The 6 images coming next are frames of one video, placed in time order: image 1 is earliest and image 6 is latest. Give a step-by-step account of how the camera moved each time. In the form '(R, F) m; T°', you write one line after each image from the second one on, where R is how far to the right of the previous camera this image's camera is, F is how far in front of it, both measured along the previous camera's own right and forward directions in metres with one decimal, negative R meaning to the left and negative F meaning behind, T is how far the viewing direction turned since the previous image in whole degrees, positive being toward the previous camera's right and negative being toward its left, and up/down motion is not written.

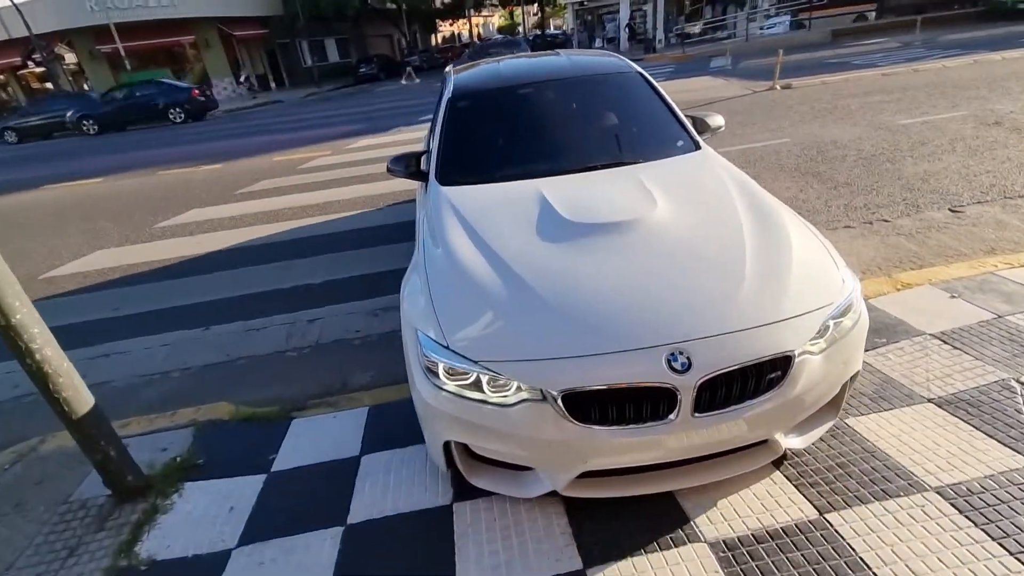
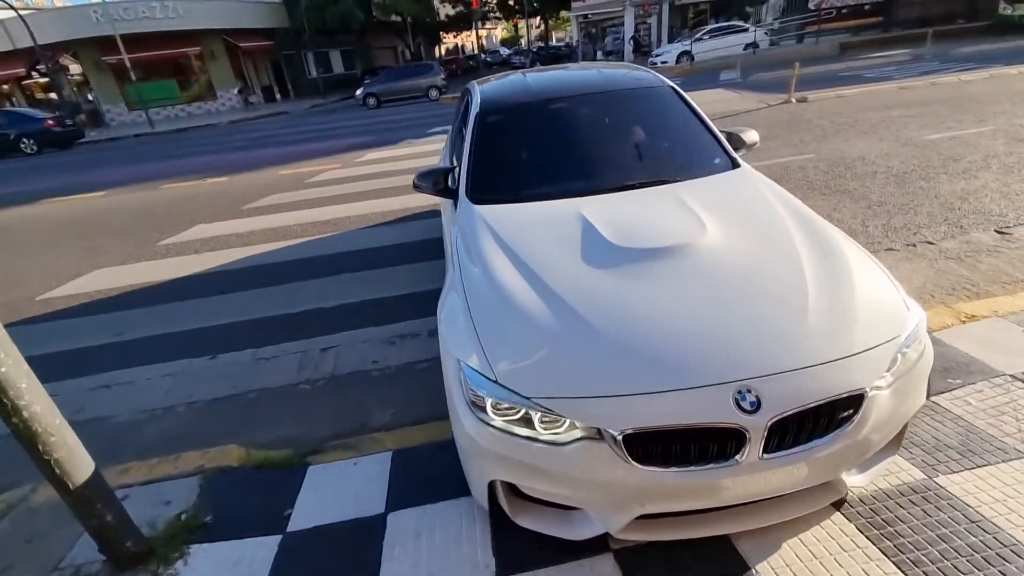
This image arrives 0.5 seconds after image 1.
(-0.2, +0.3) m; 0°
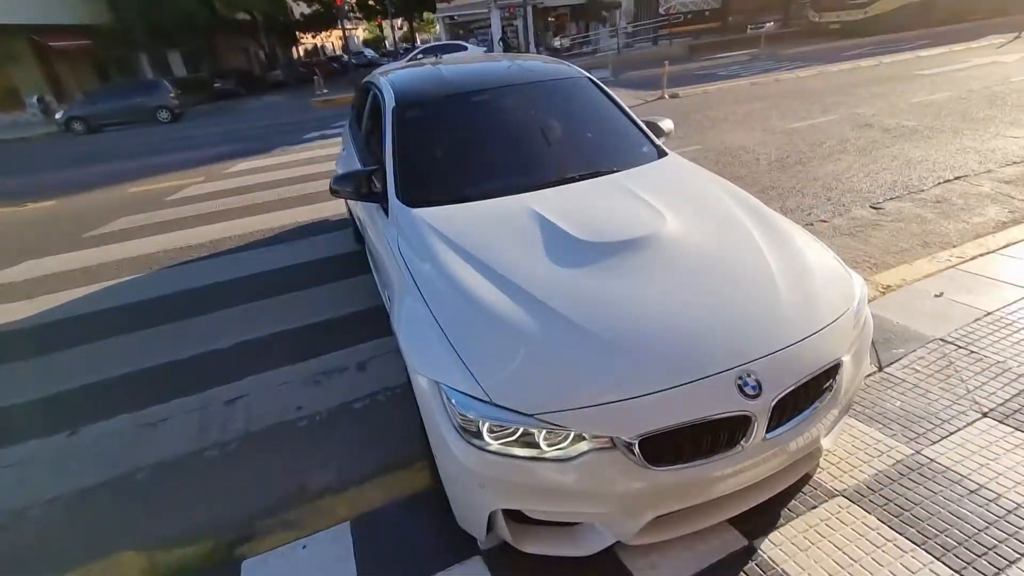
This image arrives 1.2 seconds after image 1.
(-0.4, +0.4) m; +13°
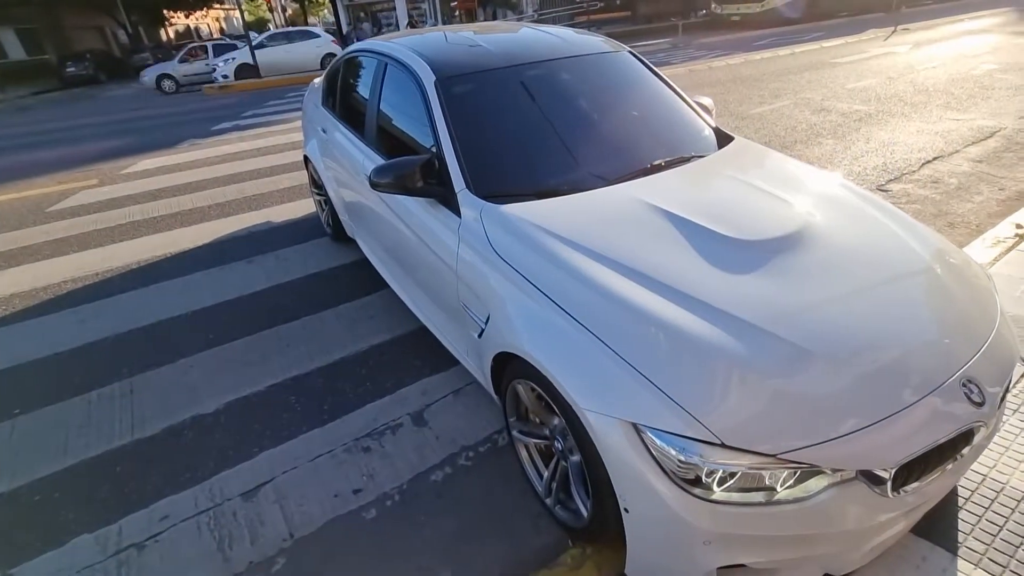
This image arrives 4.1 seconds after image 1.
(-1.0, +0.8) m; +10°
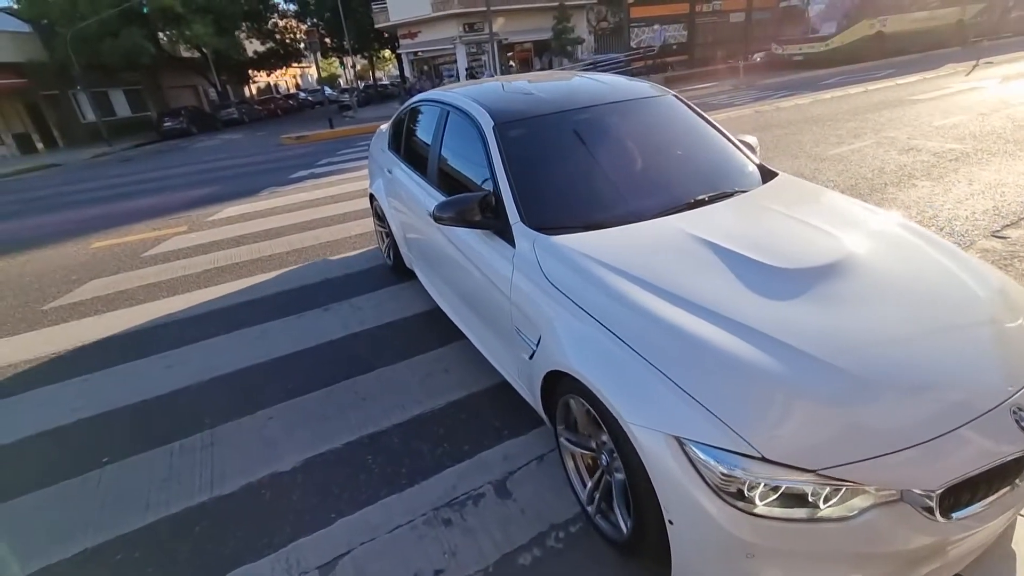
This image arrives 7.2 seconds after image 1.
(-0.2, +0.1) m; -6°
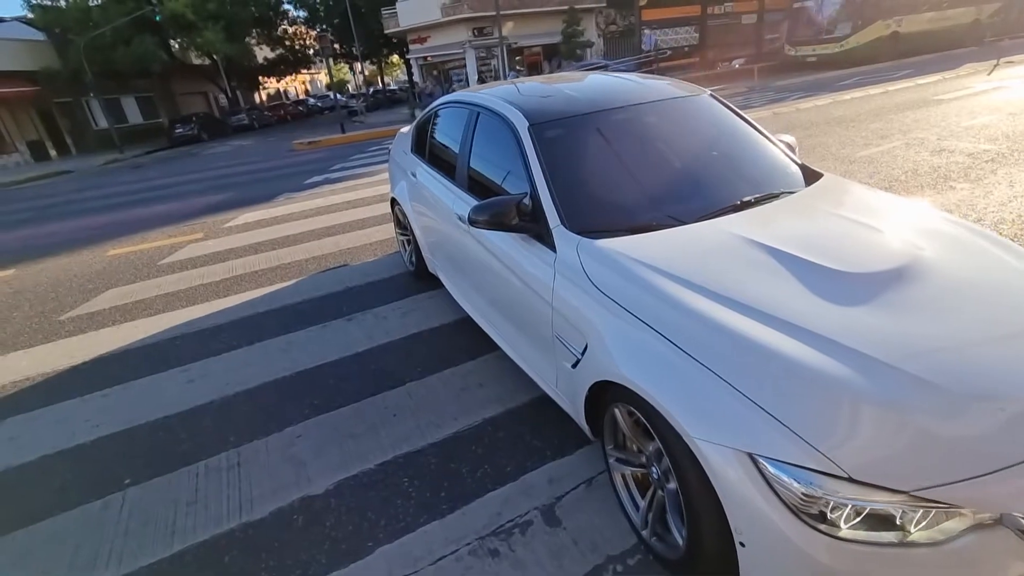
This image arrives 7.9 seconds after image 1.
(-0.2, +0.2) m; -1°
